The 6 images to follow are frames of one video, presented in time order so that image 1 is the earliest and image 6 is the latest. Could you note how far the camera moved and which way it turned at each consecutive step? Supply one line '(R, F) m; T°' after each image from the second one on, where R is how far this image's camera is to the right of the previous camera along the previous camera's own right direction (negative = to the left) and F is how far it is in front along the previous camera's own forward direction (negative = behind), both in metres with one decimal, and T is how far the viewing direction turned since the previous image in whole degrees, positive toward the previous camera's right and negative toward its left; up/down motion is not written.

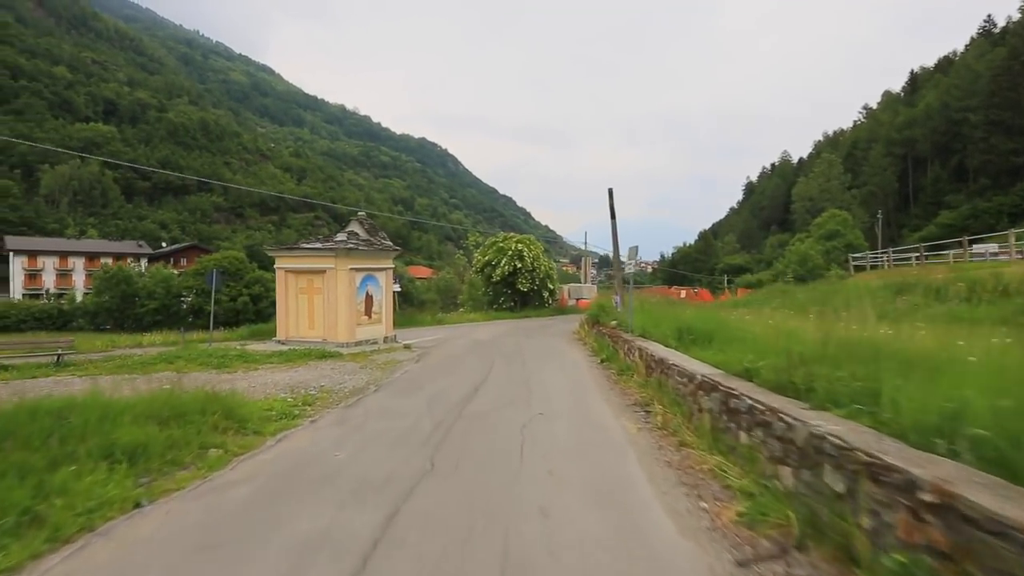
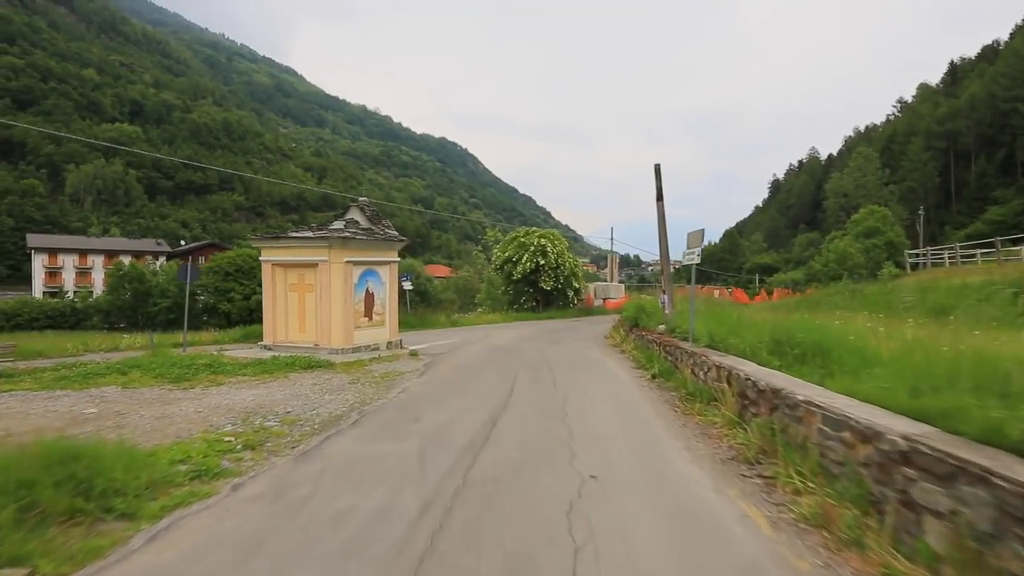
(-0.2, +3.0) m; -2°
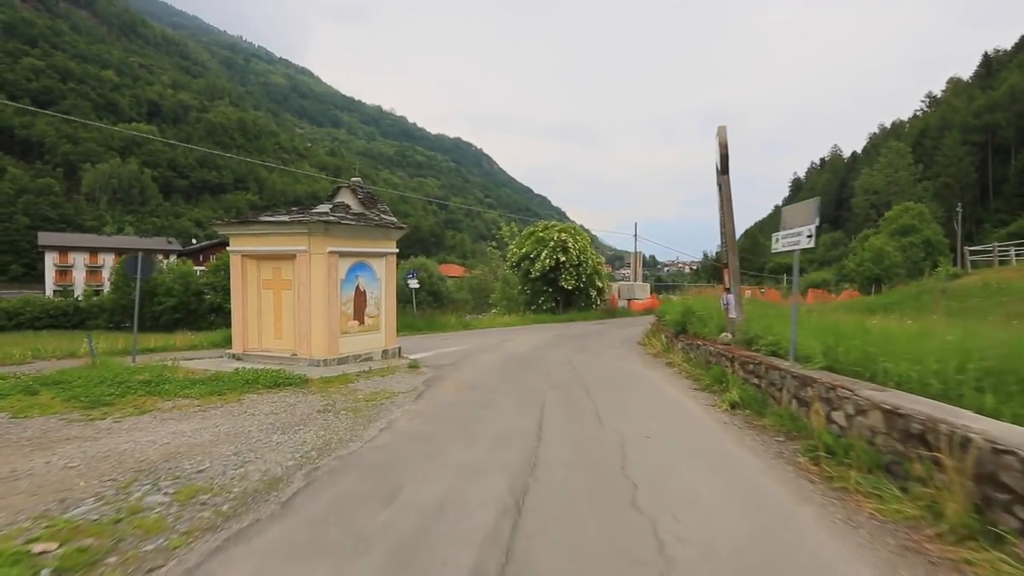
(-0.2, +3.2) m; -2°
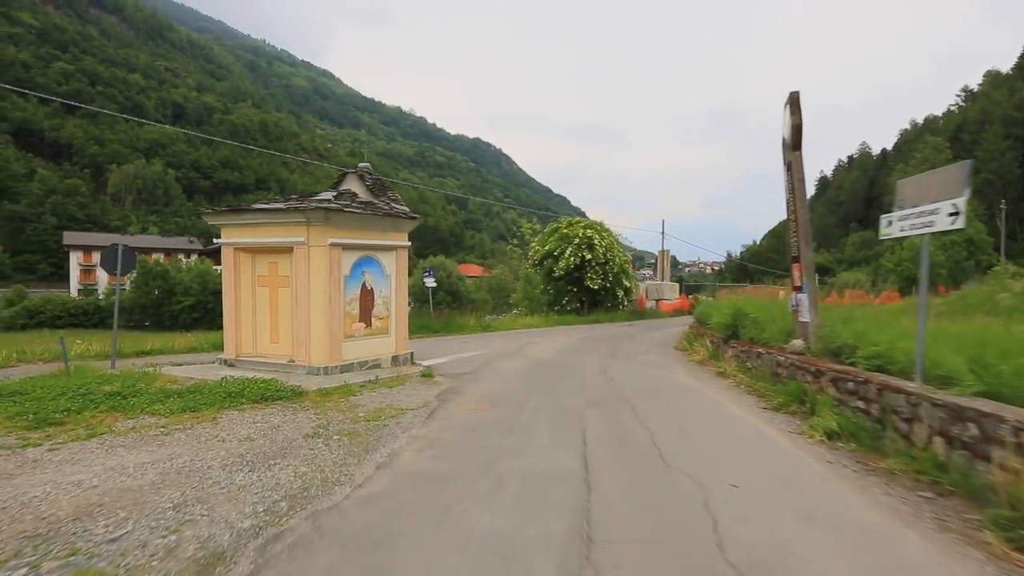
(-0.2, +1.8) m; -2°
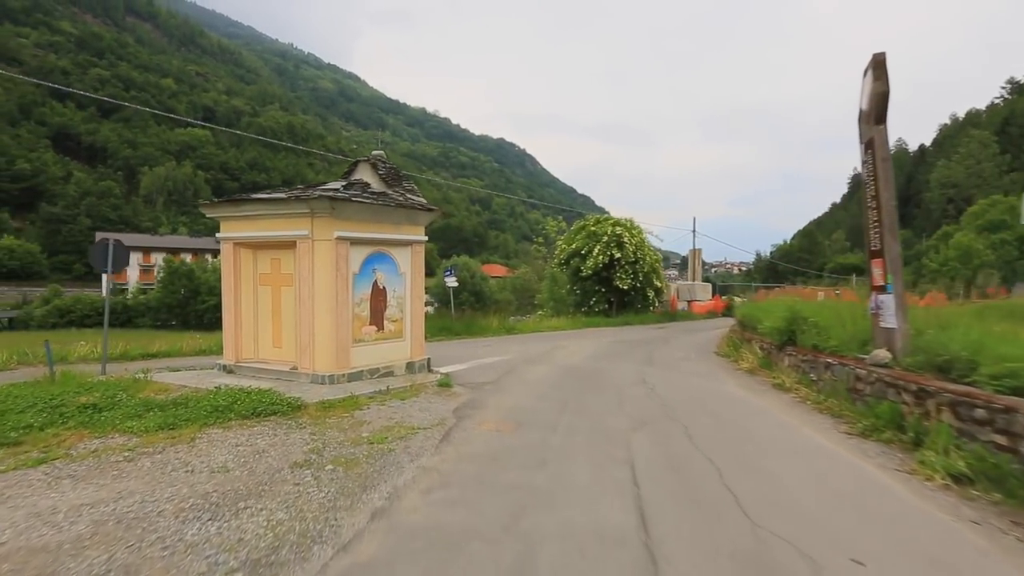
(-0.1, +1.4) m; -2°
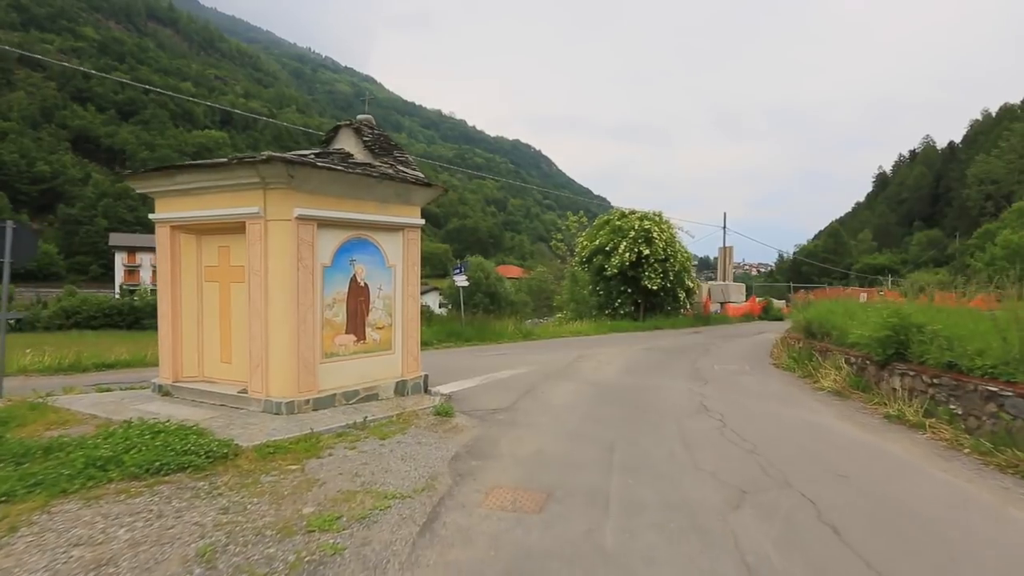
(-0.1, +2.8) m; -2°
